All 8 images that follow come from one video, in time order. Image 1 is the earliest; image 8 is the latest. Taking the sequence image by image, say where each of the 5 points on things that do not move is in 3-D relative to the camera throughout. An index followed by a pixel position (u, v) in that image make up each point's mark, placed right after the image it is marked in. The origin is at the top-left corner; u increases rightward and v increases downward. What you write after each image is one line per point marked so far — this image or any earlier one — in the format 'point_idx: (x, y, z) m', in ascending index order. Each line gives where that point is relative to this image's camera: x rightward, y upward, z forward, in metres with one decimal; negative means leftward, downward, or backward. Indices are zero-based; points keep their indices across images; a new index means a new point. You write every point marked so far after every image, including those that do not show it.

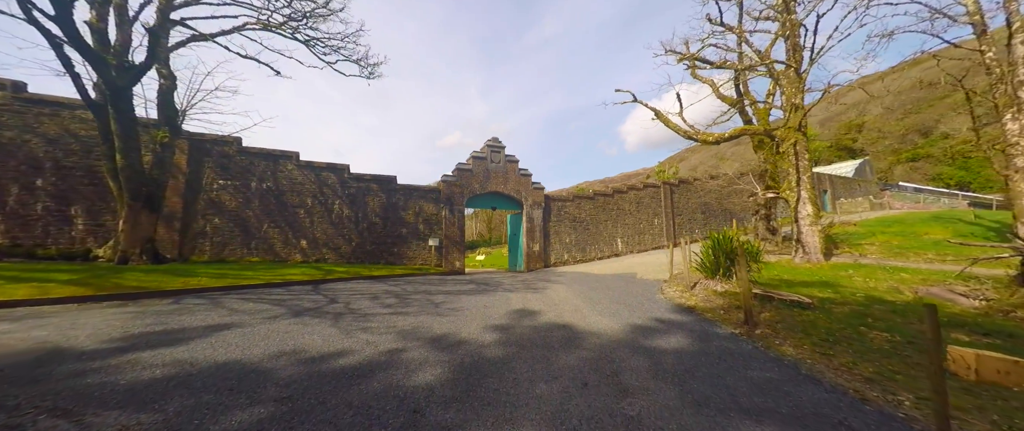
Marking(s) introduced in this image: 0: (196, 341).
0: (-3.9, -1.5, +4.2) m
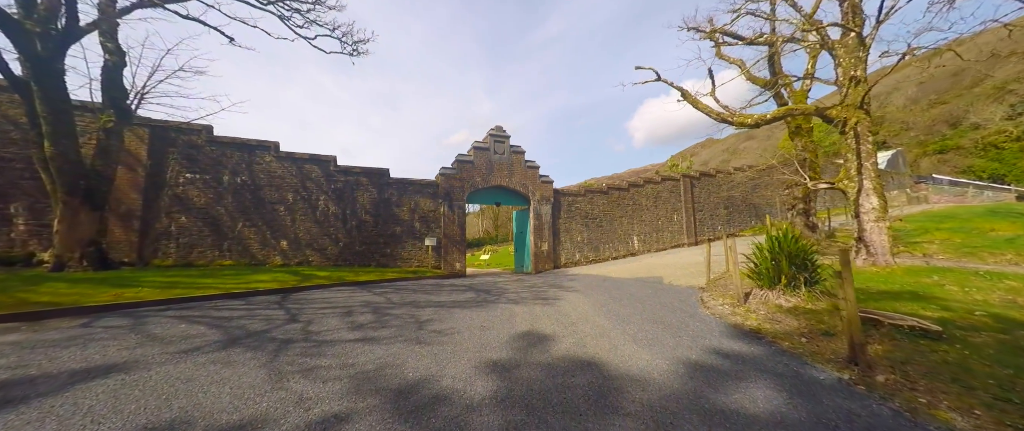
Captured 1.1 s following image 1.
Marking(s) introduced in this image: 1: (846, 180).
0: (-3.9, -1.5, +2.8) m
1: (+8.6, +0.9, +8.9) m
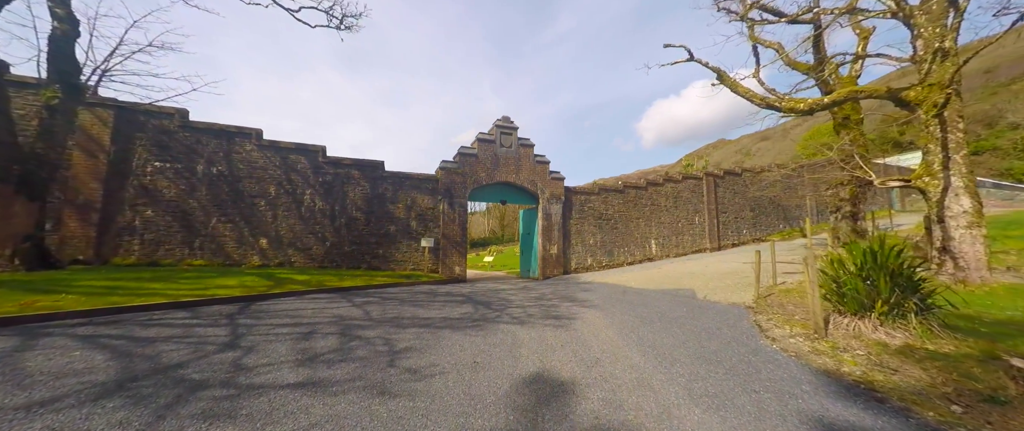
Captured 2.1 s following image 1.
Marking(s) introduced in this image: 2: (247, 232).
0: (-3.9, -1.4, +1.5) m
1: (+8.7, +0.8, +7.3) m
2: (-7.8, -0.5, +10.1) m
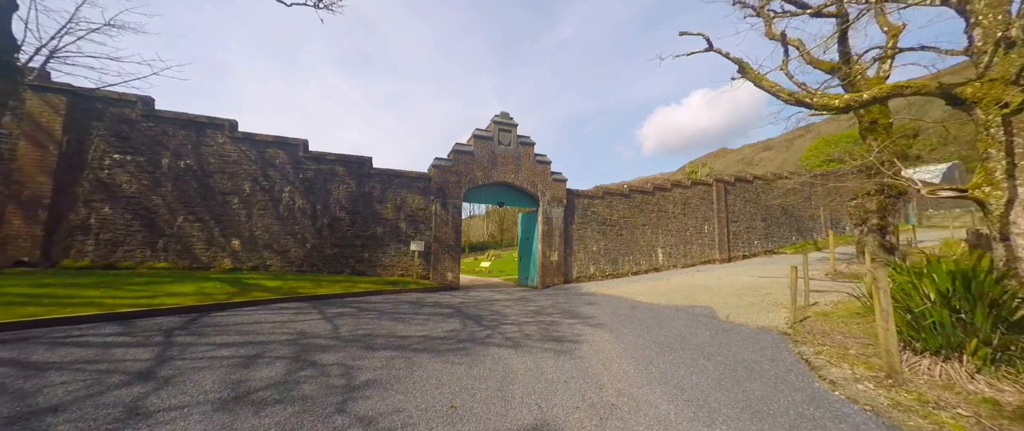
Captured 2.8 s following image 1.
0: (-4.0, -1.3, +0.6) m
1: (+8.7, +0.6, +6.4) m
2: (-7.9, -0.4, +9.2) m
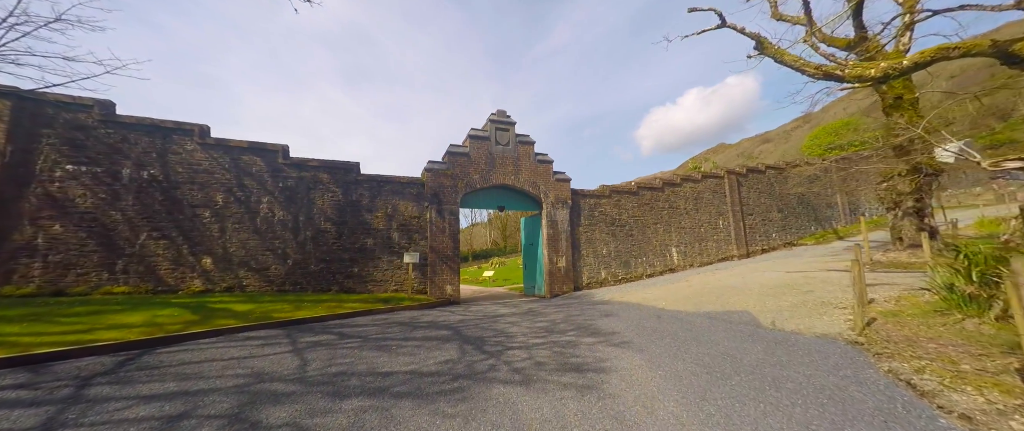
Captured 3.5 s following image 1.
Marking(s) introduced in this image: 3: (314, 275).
0: (-3.9, -1.4, -0.4) m
1: (+8.7, +0.9, +5.4) m
2: (-7.8, -0.8, +8.2) m
3: (-5.3, -1.6, +9.2) m
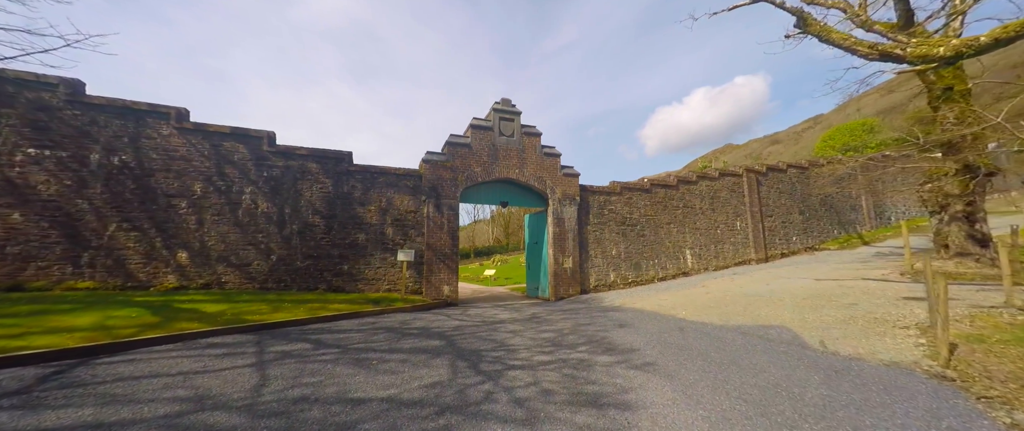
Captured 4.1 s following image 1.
0: (-3.9, -1.3, -1.2) m
1: (+8.8, +0.8, +4.5) m
2: (-7.7, -0.6, +7.5) m
3: (-5.2, -1.4, +8.5) m
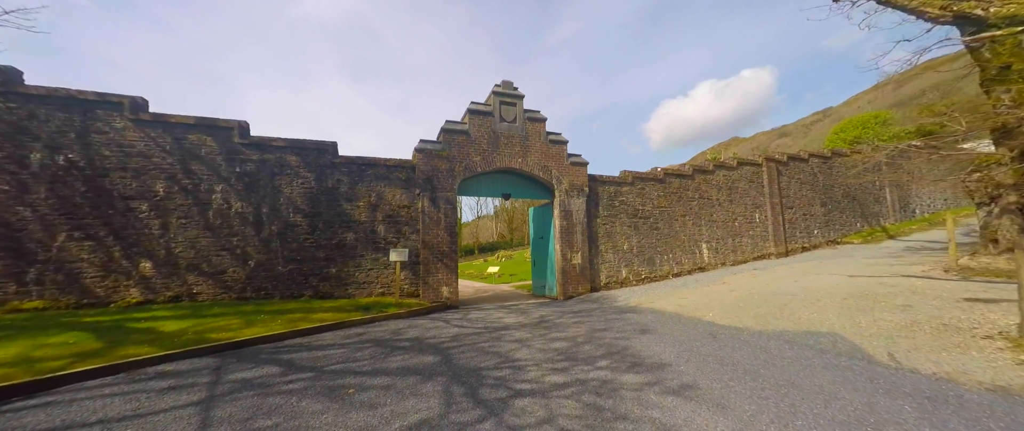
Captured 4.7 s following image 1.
0: (-3.9, -1.4, -2.0) m
1: (+8.8, +1.1, +3.6) m
2: (-7.7, -0.6, +6.8) m
3: (-5.1, -1.4, +7.7) m
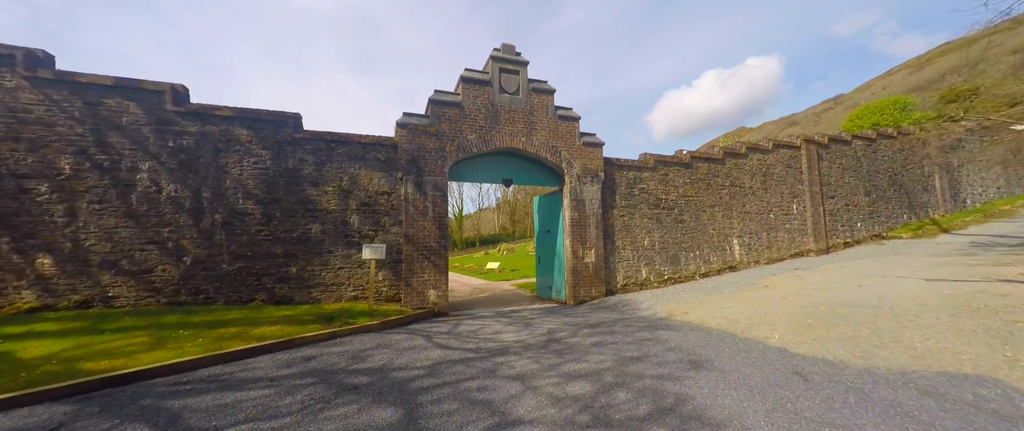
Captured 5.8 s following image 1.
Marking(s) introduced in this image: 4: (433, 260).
0: (-4.0, -1.4, -3.5) m
1: (+8.8, +1.1, +1.8) m
2: (-7.6, -0.4, +5.2) m
3: (-5.1, -1.1, +6.2) m
4: (-1.7, -1.0, +7.4) m
